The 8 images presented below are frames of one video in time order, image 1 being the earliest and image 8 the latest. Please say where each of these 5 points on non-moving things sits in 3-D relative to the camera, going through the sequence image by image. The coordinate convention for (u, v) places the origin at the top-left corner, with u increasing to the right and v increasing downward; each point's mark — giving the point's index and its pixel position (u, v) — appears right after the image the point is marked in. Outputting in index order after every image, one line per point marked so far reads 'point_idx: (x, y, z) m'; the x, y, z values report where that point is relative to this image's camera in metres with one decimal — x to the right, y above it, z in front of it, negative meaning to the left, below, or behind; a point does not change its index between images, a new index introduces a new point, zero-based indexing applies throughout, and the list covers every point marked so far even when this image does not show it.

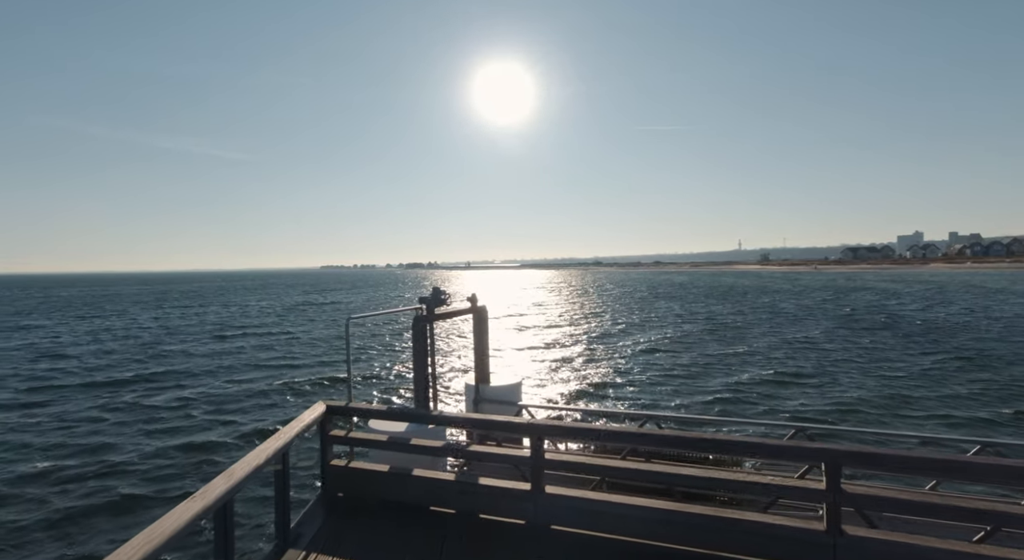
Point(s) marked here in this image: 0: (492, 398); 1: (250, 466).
0: (-0.4, -1.5, +7.2) m
1: (-1.6, -1.1, +3.4) m
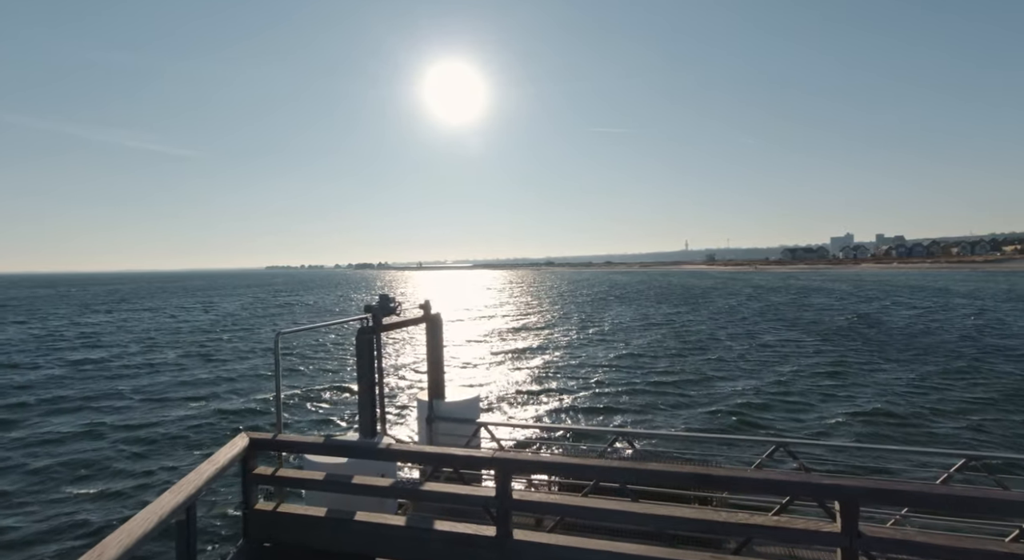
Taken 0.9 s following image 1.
0: (-0.9, -1.6, +6.6) m
1: (-1.7, -1.2, +2.7) m
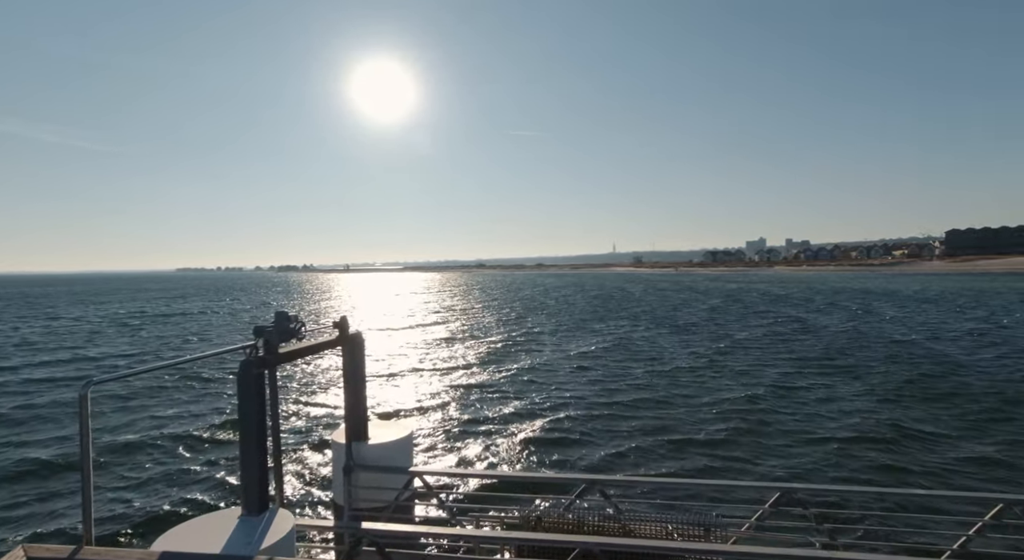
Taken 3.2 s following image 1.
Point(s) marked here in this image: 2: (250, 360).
0: (-1.4, -1.7, +5.2) m
1: (-1.8, -1.2, +1.3) m
2: (-2.0, -0.6, +4.3) m
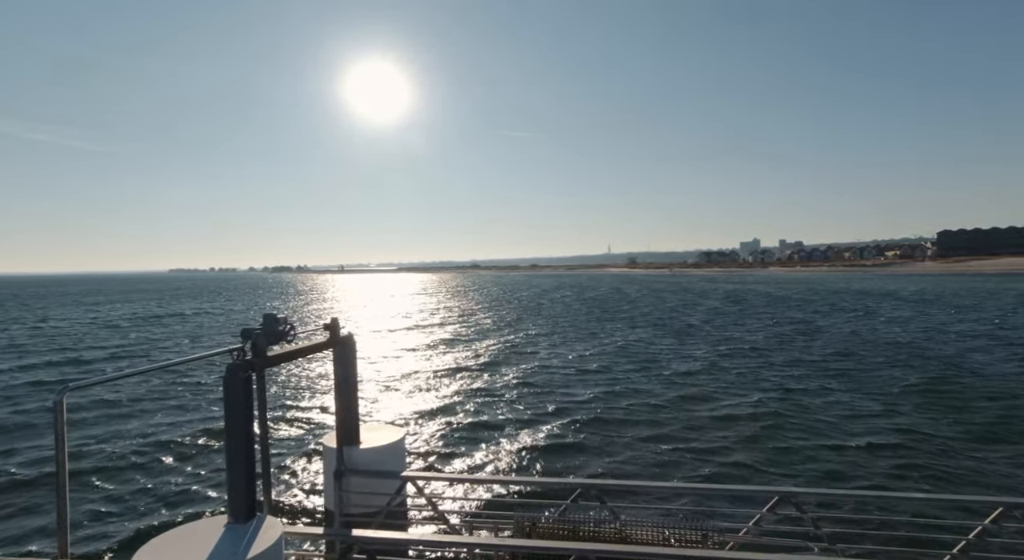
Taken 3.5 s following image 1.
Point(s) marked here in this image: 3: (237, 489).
0: (-1.4, -1.7, +5.2) m
1: (-2.6, -1.3, +1.5) m
2: (-2.1, -0.6, +4.5) m
3: (-2.0, -1.6, +4.3) m
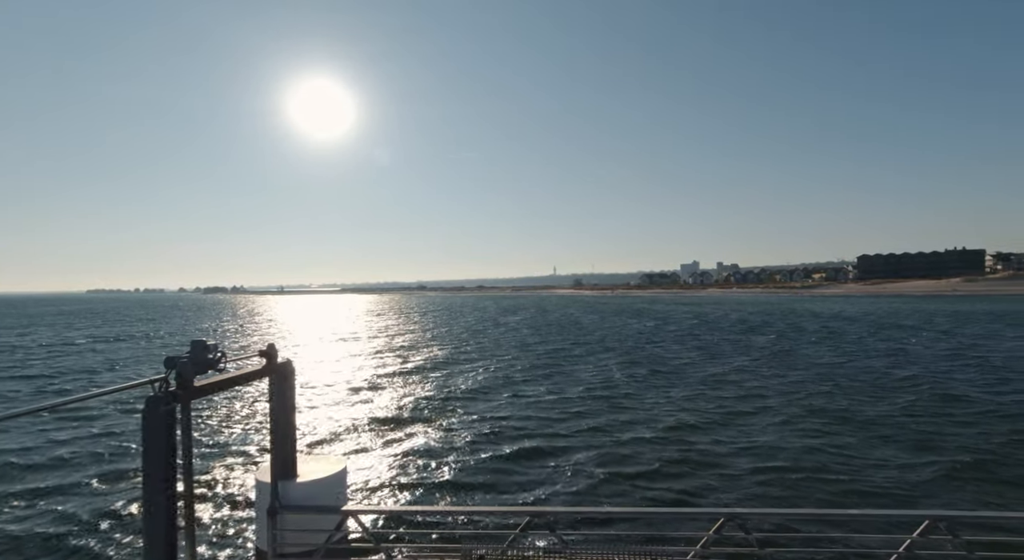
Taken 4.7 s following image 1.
0: (-1.8, -1.9, +4.9) m
1: (-2.7, -1.3, +1.1) m
2: (-2.5, -0.8, +4.1) m
3: (-2.4, -1.7, +3.9) m
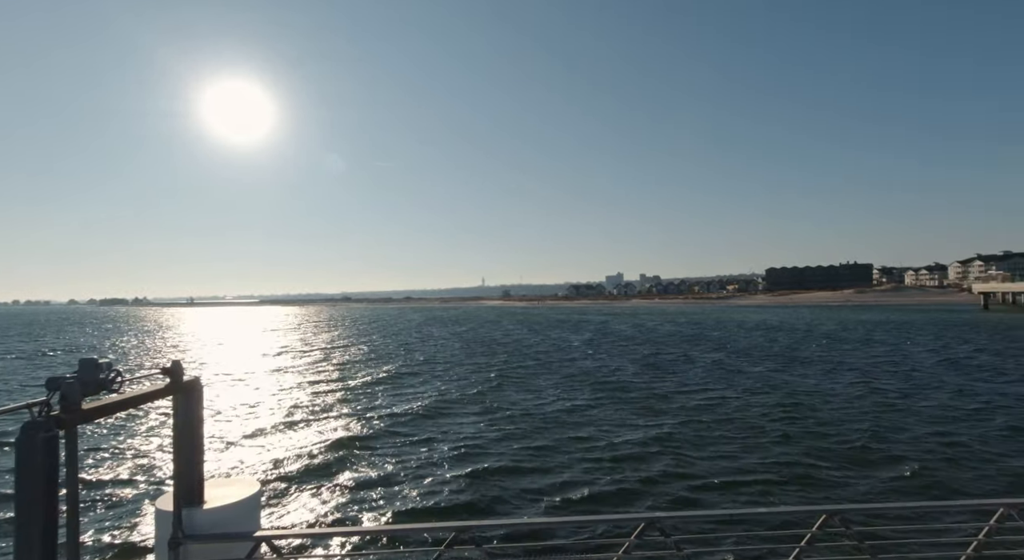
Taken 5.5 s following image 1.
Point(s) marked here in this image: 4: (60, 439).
0: (-2.4, -2.0, +4.5) m
1: (-2.8, -1.3, +0.6) m
2: (-3.0, -0.9, +3.7) m
3: (-2.9, -1.8, +3.5) m
4: (-2.8, -0.9, +3.6) m
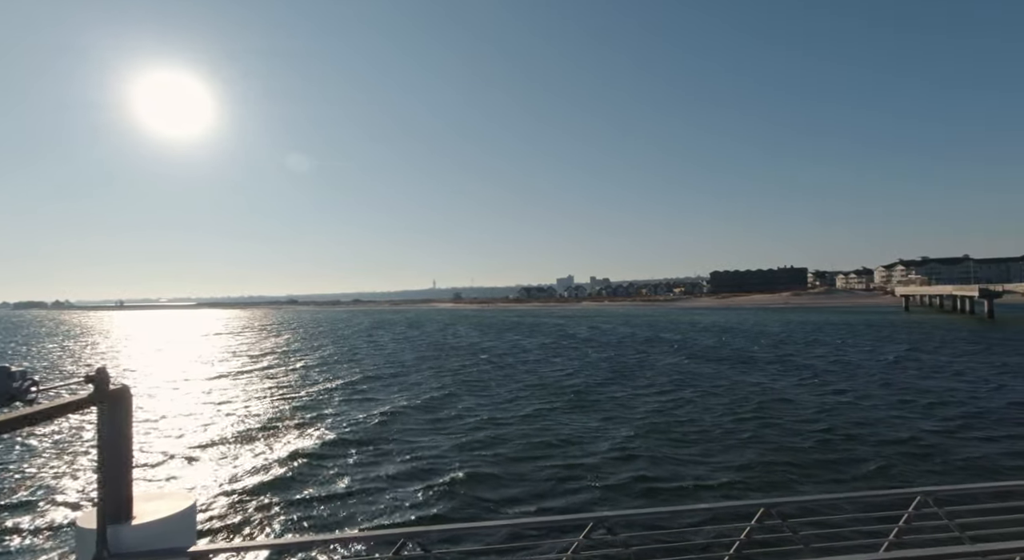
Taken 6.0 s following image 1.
0: (-2.8, -2.0, +4.3) m
1: (-2.9, -1.3, +0.4) m
2: (-3.3, -0.9, +3.4) m
3: (-3.2, -1.8, +3.2) m
4: (-3.1, -0.9, +3.4) m
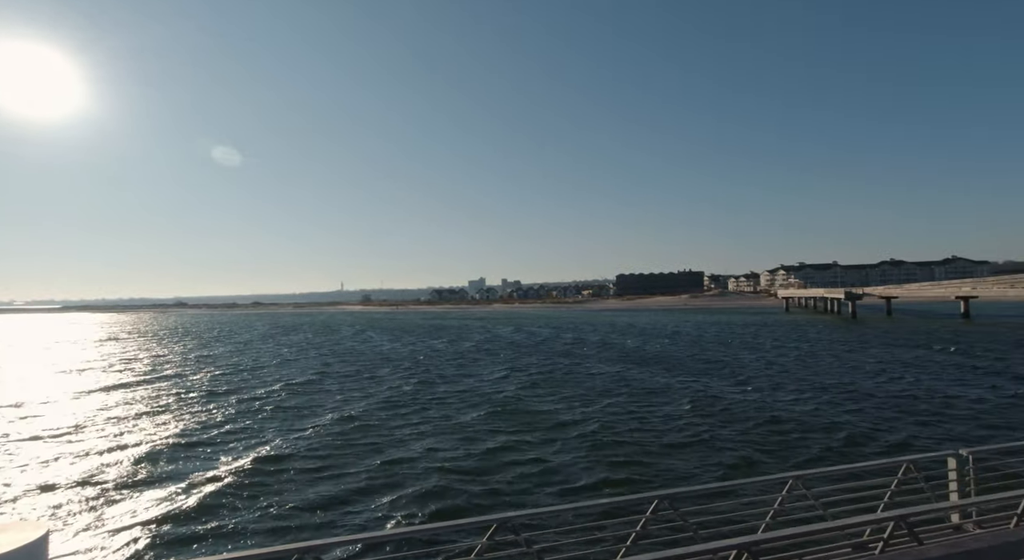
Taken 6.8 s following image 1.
0: (-3.5, -2.0, +3.8) m
1: (-3.0, -1.3, -0.1) m
2: (-3.8, -0.9, +2.8) m
3: (-3.7, -1.8, +2.6) m
4: (-3.6, -0.9, +2.8) m
